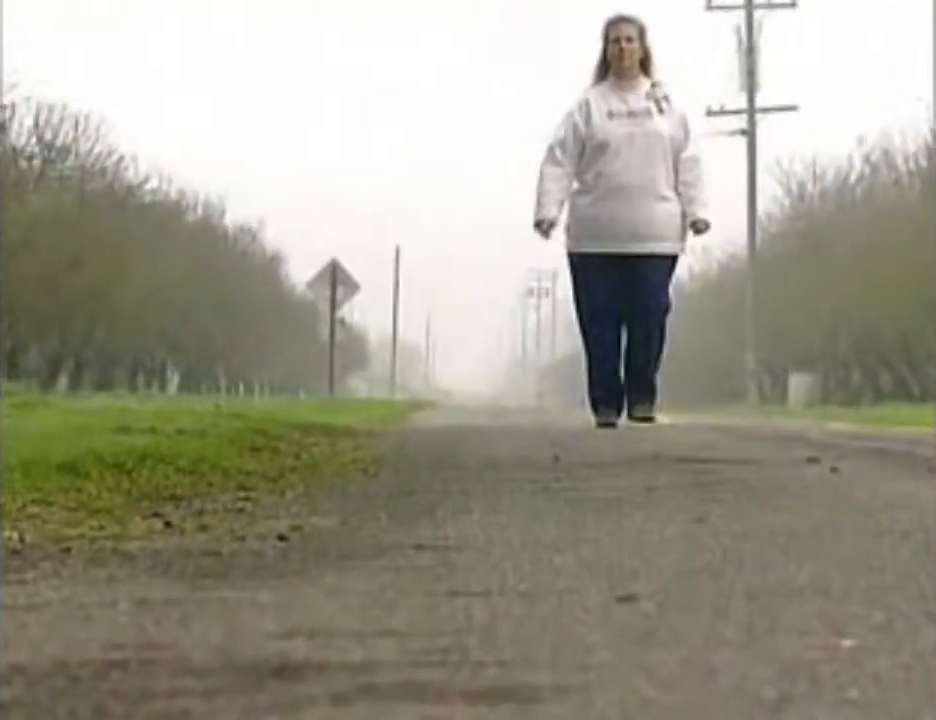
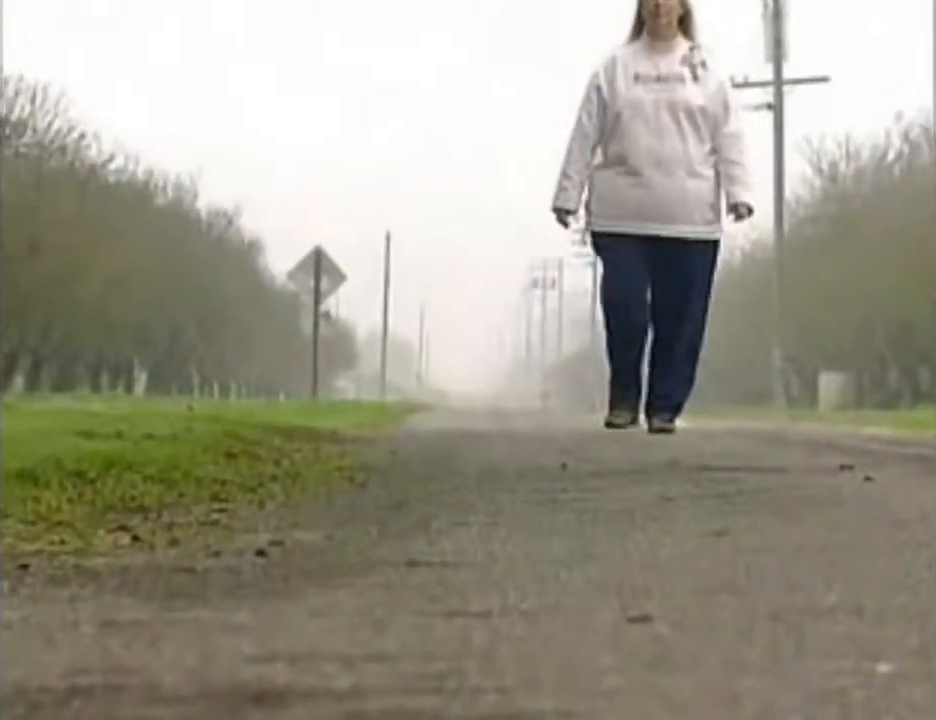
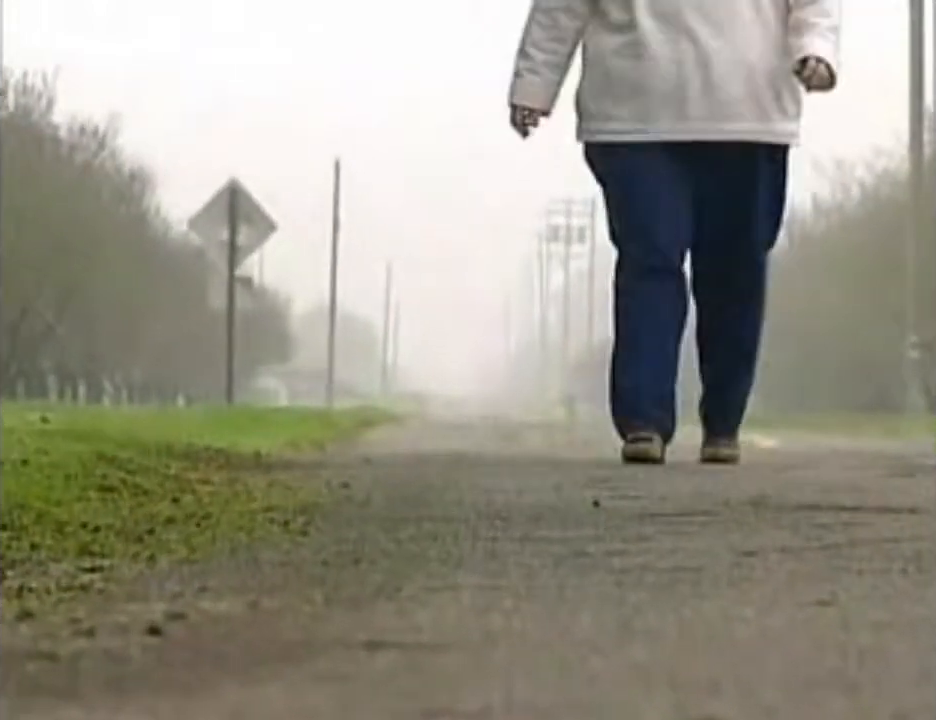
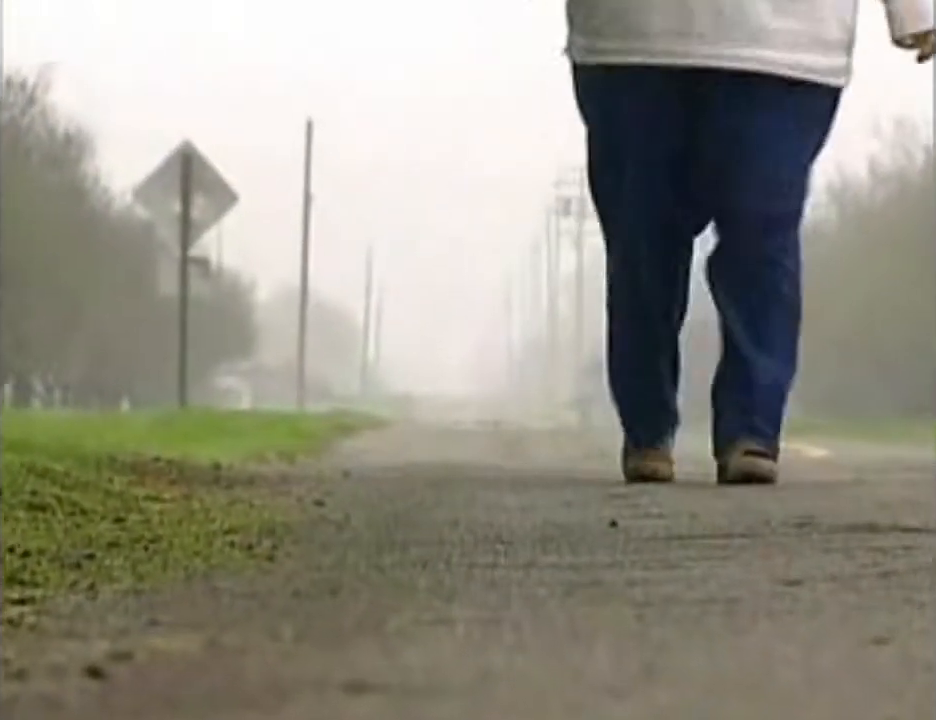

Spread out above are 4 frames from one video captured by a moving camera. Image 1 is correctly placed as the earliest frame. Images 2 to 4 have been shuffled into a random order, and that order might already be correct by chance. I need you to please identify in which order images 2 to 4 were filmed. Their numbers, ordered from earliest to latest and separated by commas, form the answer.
2, 3, 4
